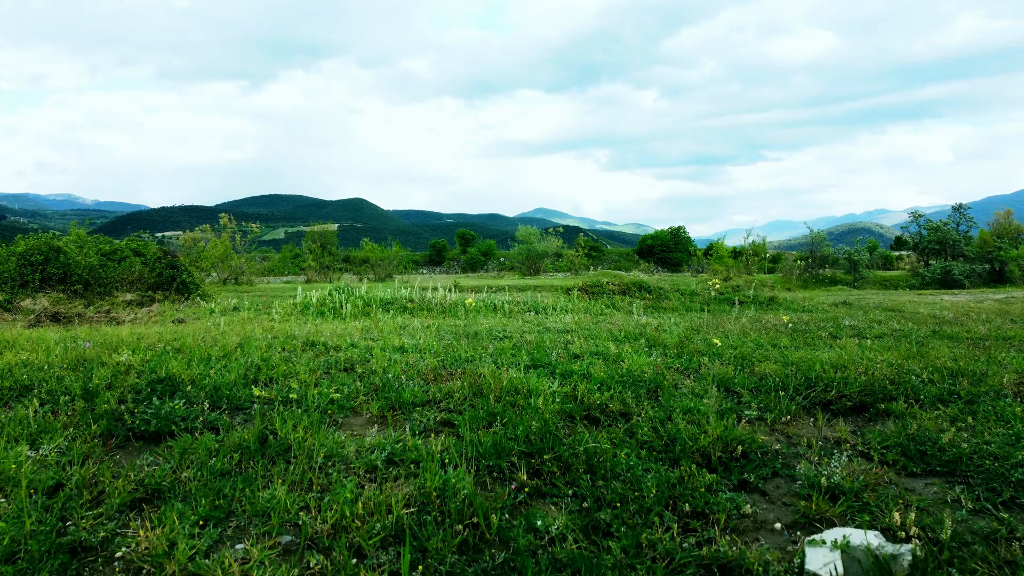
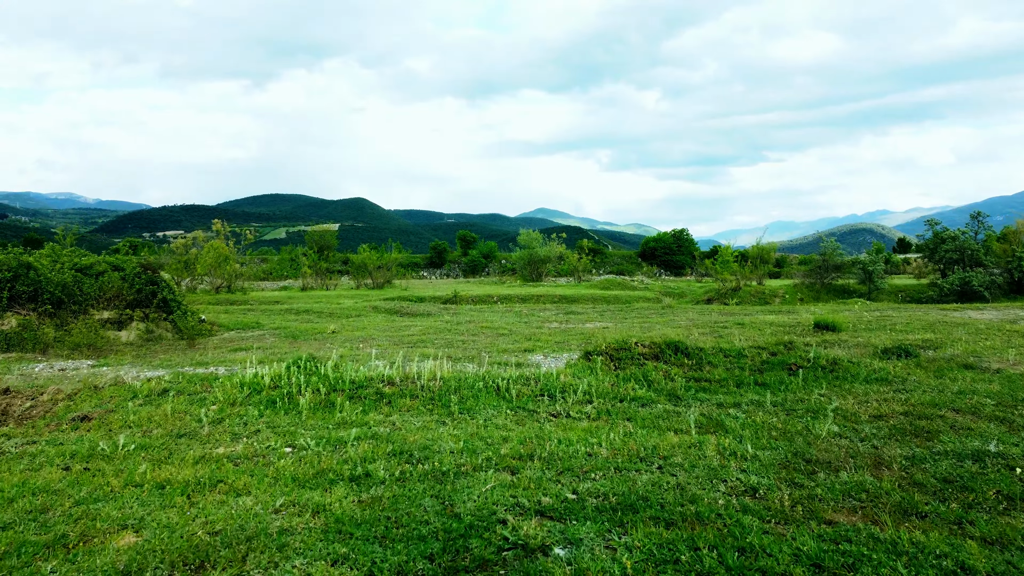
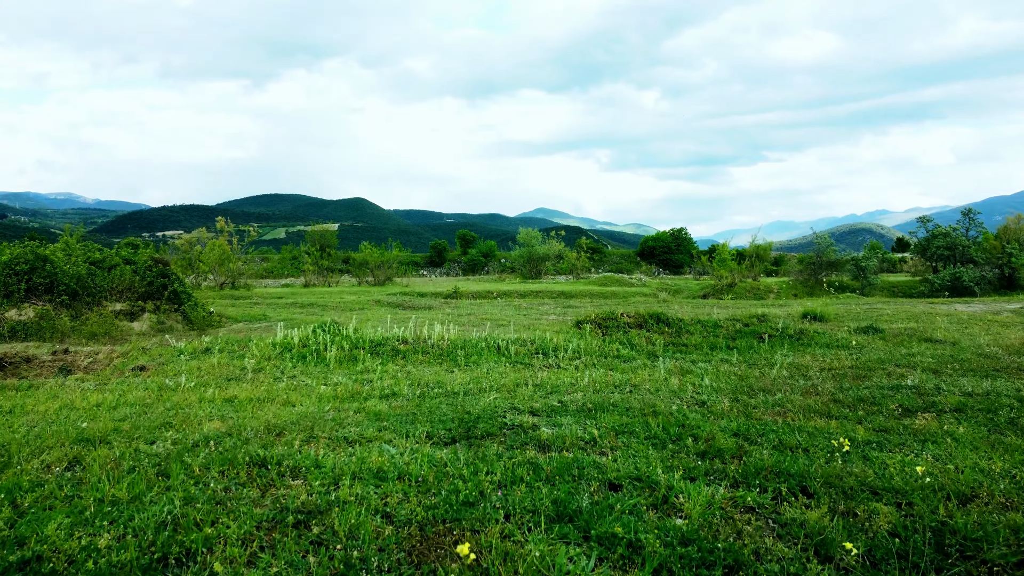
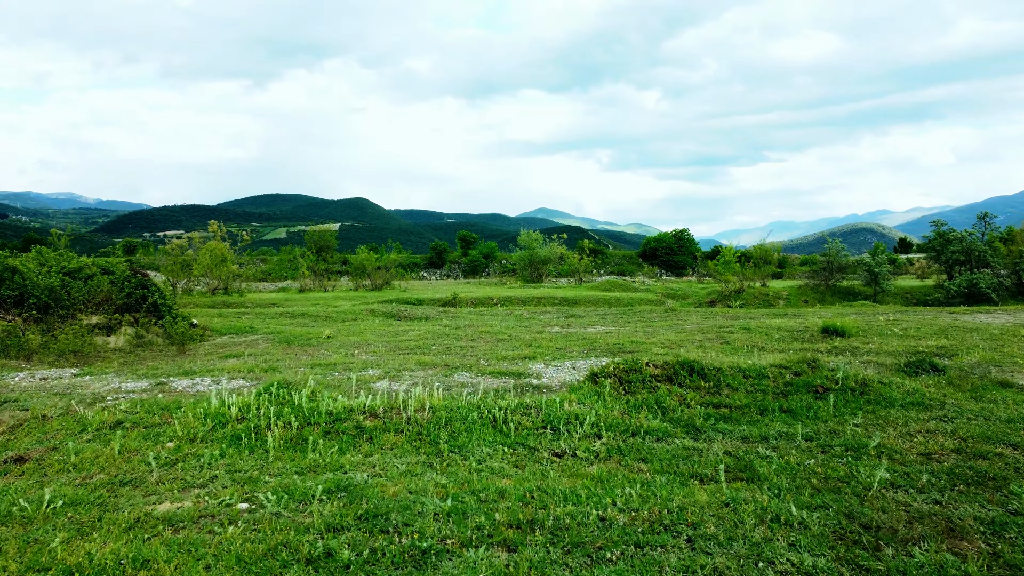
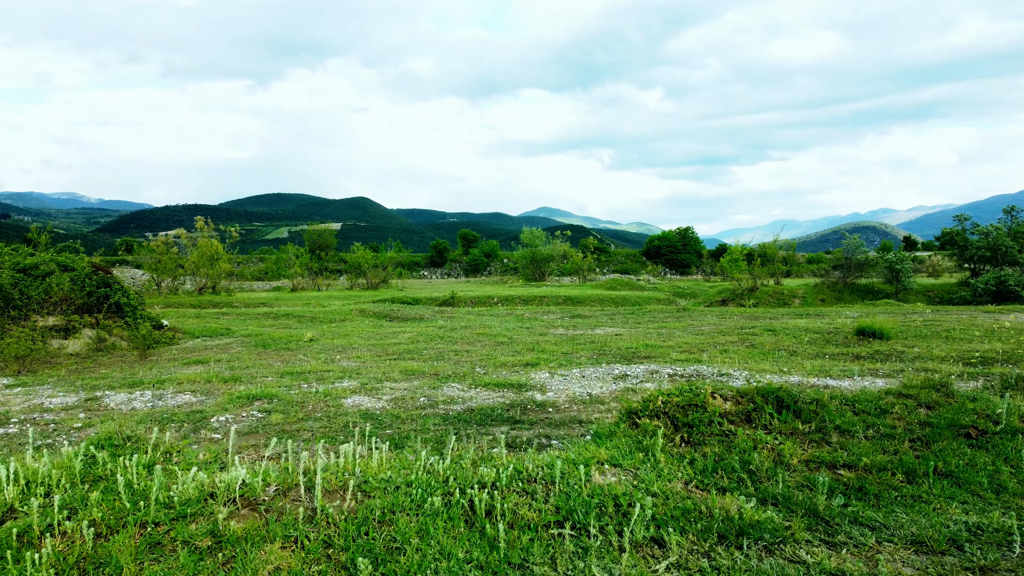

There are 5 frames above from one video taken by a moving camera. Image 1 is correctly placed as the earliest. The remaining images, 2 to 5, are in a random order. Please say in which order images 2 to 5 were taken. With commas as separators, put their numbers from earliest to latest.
3, 2, 4, 5
